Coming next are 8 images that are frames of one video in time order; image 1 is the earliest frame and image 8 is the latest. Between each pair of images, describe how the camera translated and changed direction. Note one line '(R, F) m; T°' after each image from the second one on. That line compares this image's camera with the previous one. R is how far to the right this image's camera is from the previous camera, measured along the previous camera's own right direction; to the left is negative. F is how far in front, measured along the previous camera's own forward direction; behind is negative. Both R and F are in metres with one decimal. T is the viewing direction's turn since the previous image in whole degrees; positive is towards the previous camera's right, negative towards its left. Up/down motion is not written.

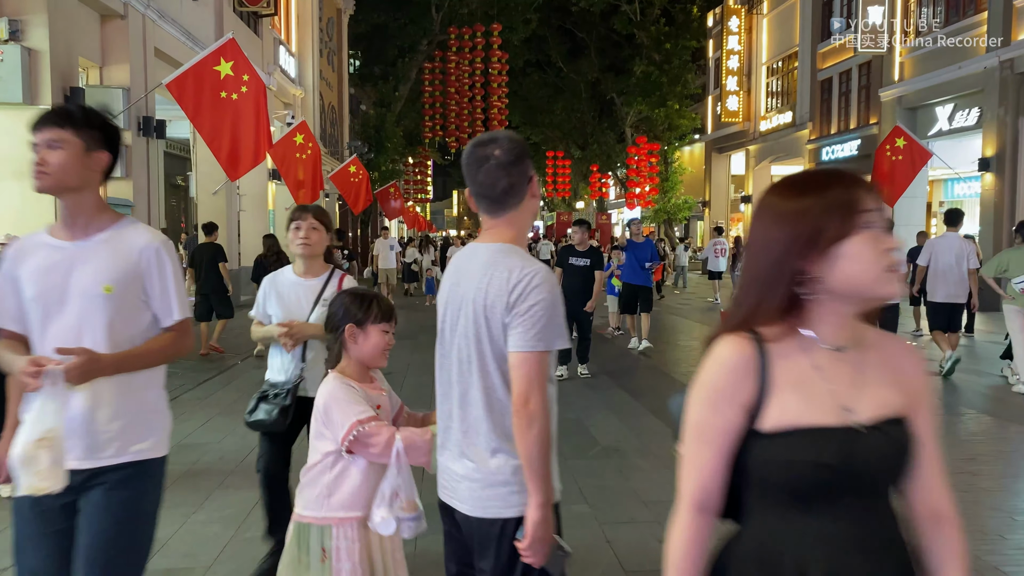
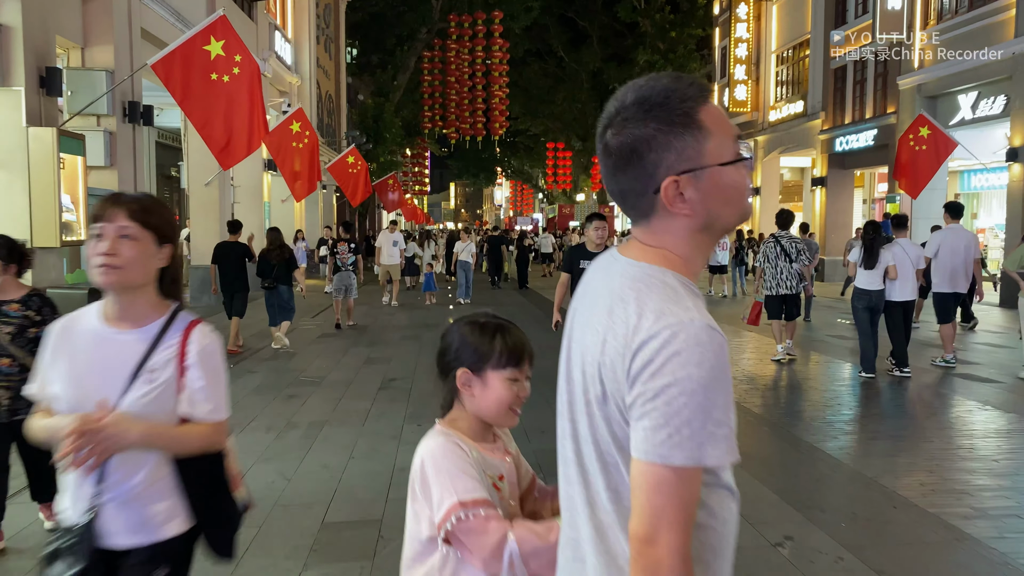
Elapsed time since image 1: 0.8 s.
(-0.2, +0.7) m; 0°
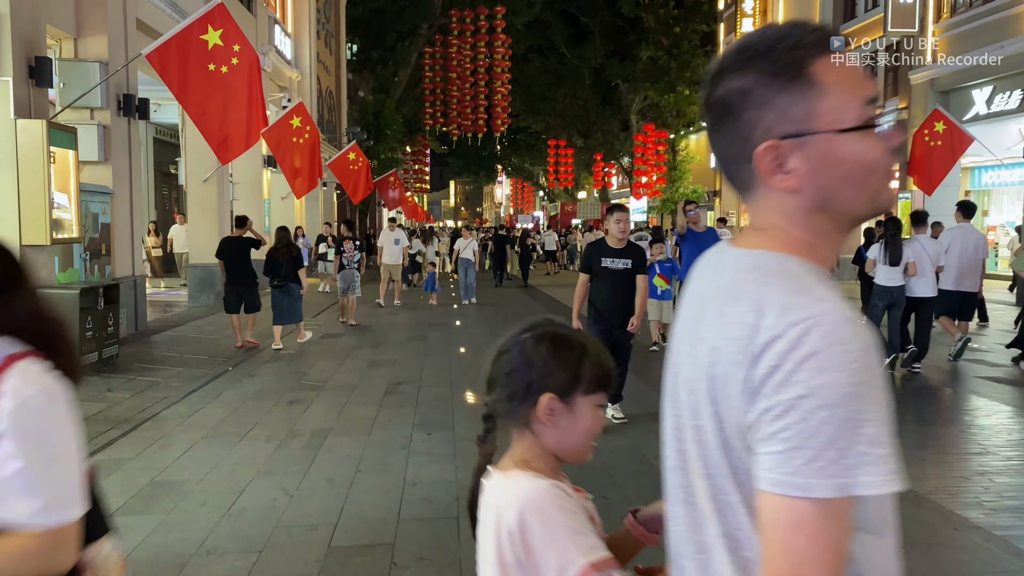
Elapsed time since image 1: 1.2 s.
(-0.1, +0.4) m; 0°
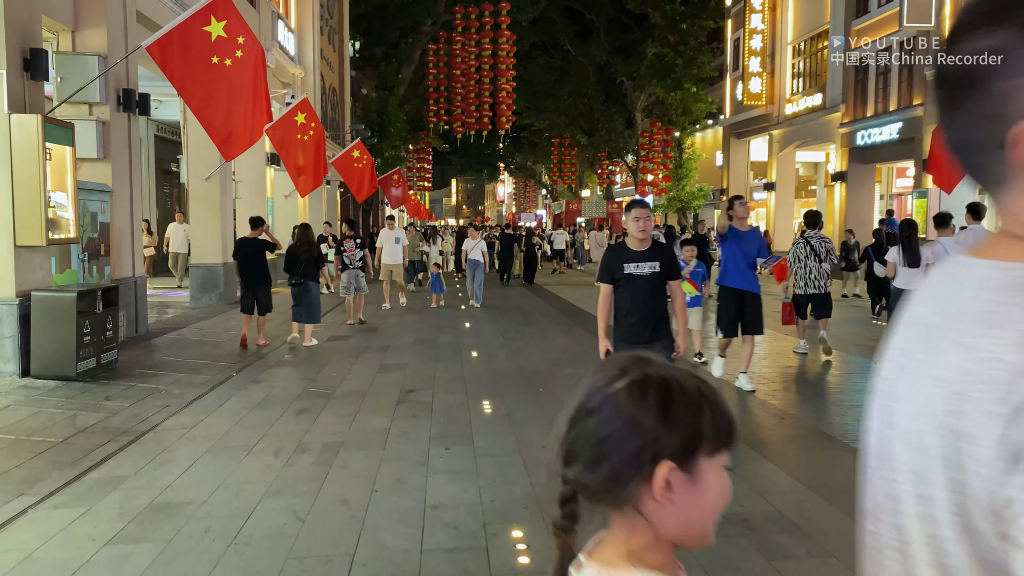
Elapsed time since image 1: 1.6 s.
(-0.2, +0.4) m; 0°
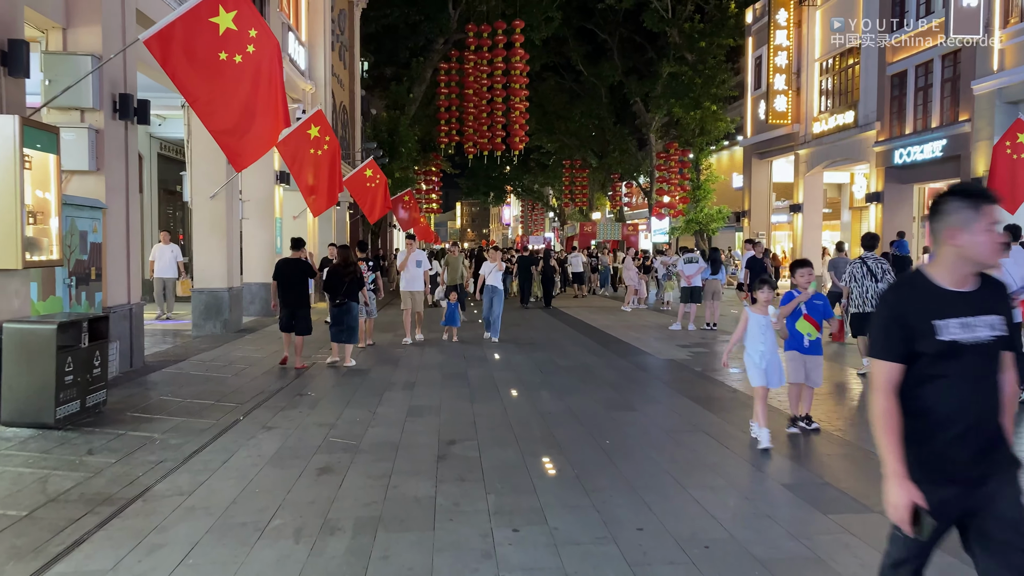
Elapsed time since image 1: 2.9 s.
(-0.4, +1.1) m; 0°
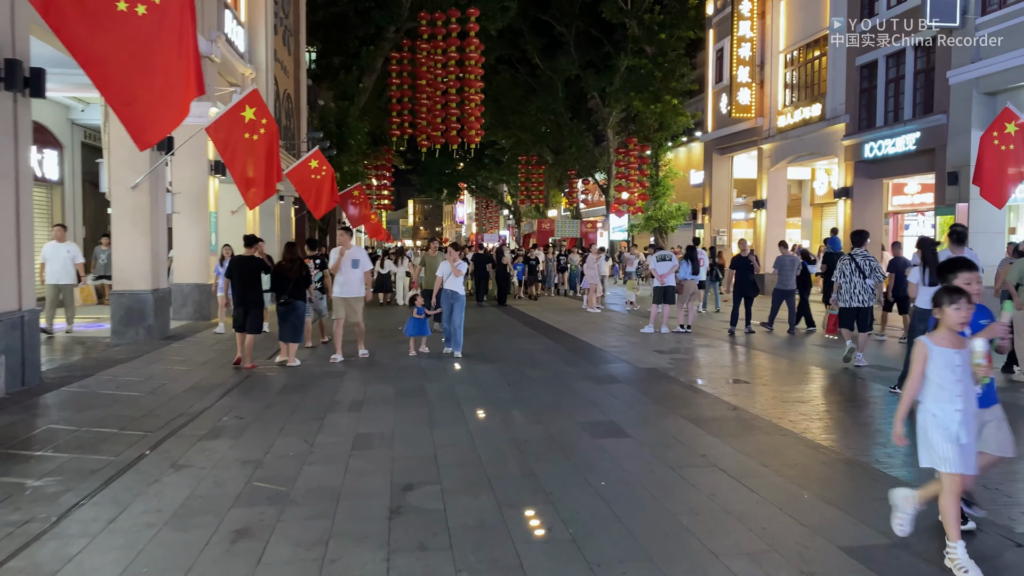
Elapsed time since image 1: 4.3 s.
(-0.1, +1.2) m; +3°
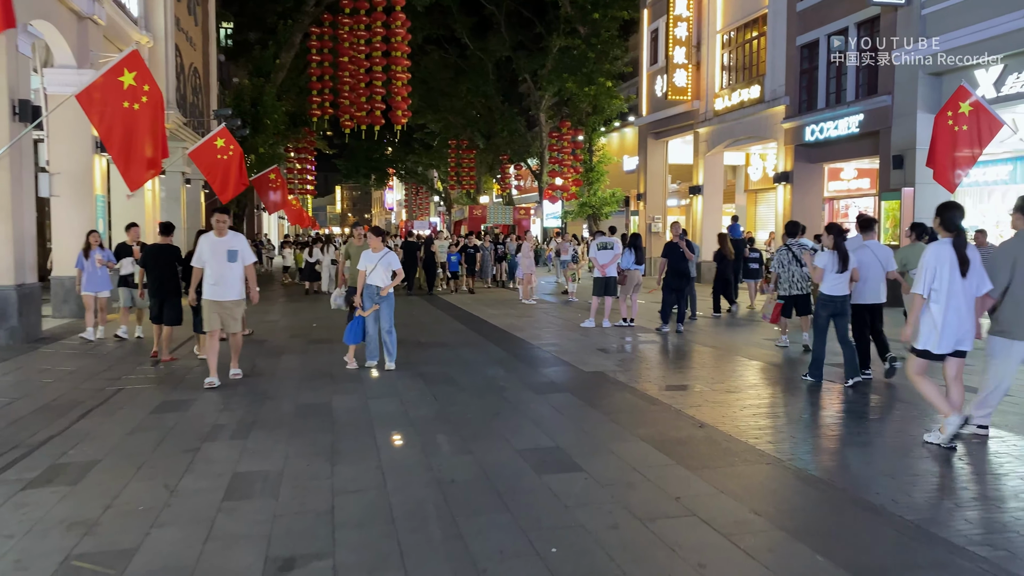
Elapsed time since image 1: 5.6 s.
(+0.1, +1.3) m; +5°
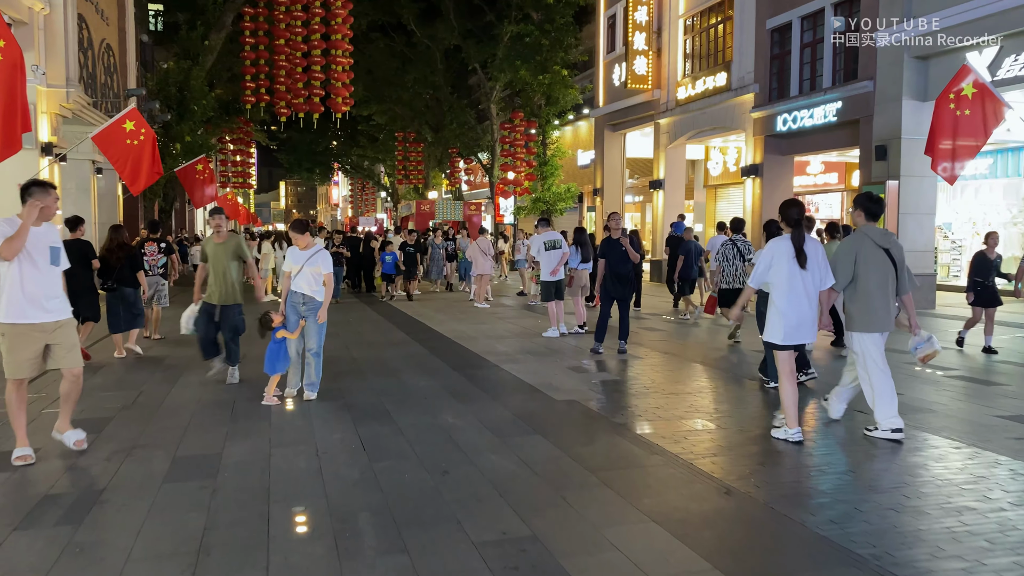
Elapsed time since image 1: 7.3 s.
(0.0, +1.7) m; +4°
